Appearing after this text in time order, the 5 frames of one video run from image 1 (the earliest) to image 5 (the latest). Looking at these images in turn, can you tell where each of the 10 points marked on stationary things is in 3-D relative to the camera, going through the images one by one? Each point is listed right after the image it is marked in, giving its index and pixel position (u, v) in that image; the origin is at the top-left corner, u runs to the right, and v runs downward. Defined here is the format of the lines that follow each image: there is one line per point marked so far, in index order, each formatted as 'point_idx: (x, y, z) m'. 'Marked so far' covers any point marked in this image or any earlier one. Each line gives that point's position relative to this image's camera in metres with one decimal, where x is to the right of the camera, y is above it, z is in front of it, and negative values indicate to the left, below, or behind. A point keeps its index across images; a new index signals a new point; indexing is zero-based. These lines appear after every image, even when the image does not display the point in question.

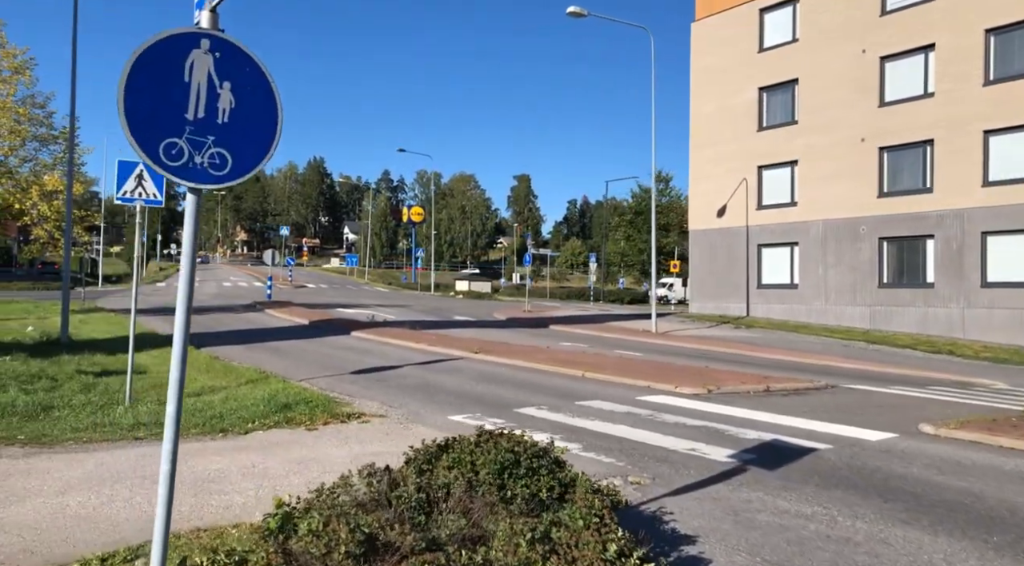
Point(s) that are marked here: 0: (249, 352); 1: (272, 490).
0: (-6.0, -1.5, +18.6) m
1: (-2.0, -1.7, +6.9) m
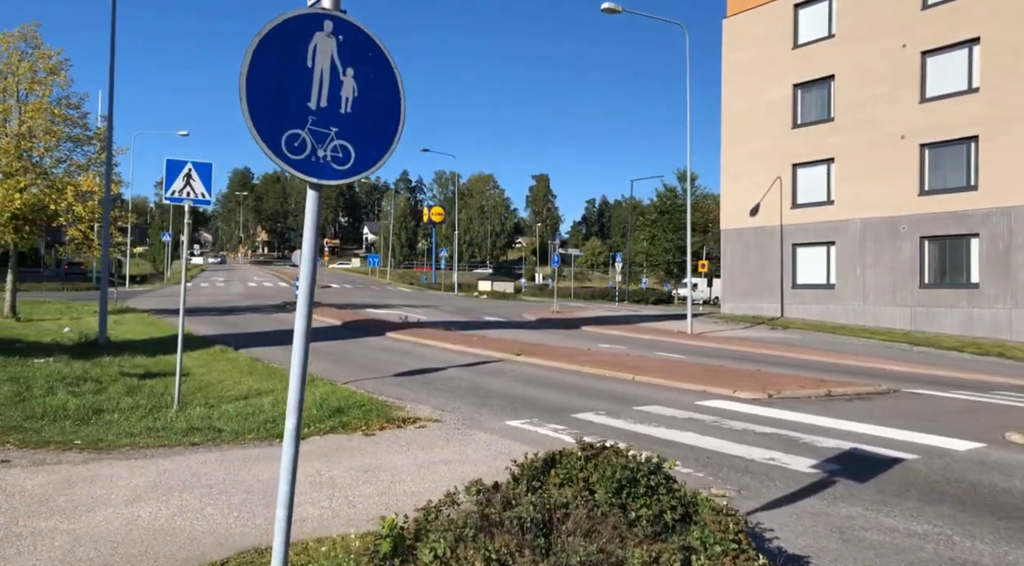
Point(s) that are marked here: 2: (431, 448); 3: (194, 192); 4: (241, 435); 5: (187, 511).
0: (-5.0, -1.6, +18.5) m
1: (-1.3, -1.8, +6.7) m
2: (-0.9, -1.8, +8.9) m
3: (-4.6, +1.3, +11.8) m
4: (-3.2, -1.8, +9.8) m
5: (-2.5, -1.8, +6.4) m
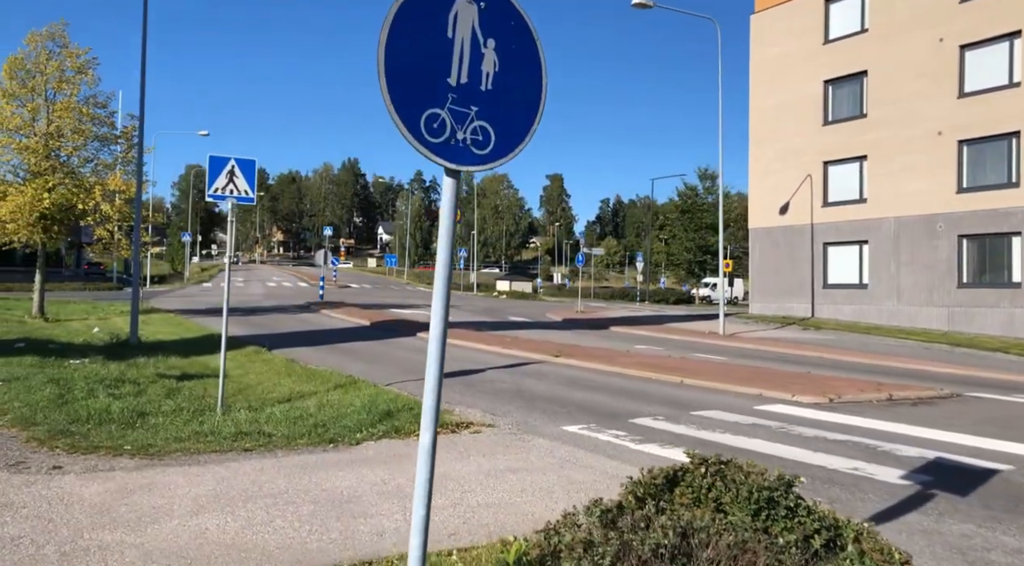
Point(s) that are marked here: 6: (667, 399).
0: (-4.2, -1.6, +18.2) m
1: (-0.7, -1.8, +6.3) m
2: (-0.2, -1.8, +8.6) m
3: (-3.9, +1.3, +11.5) m
4: (-2.5, -1.8, +9.5) m
5: (-1.9, -1.8, +6.1) m
6: (+2.2, -1.7, +11.8) m
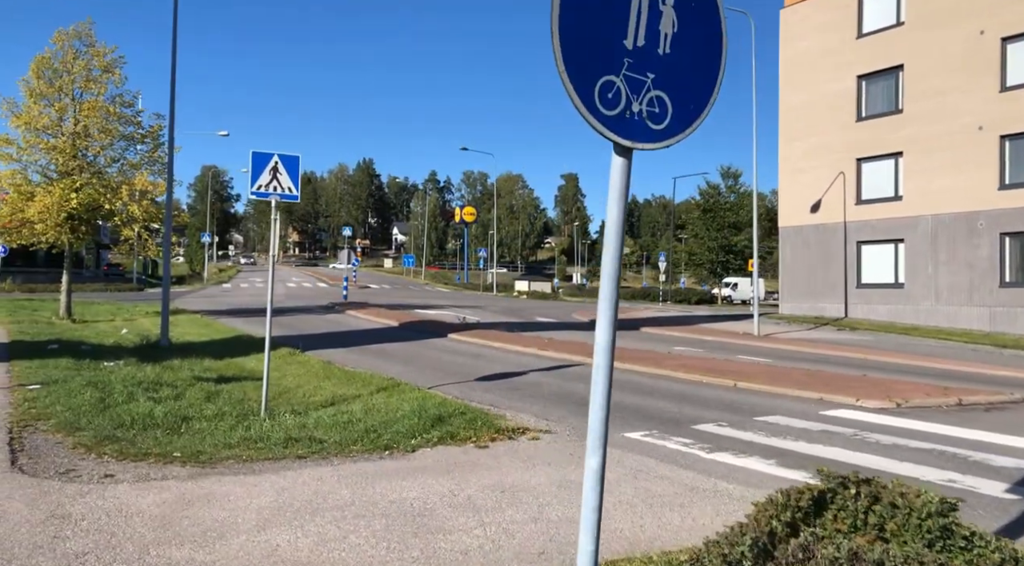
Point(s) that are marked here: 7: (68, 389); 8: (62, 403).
0: (-3.4, -1.6, +17.8) m
1: (-0.1, -1.8, +5.9) m
2: (+0.5, -1.8, +8.2) m
3: (-3.2, +1.3, +11.2) m
4: (-1.8, -1.8, +9.1) m
5: (-1.3, -1.8, +5.7) m
6: (+3.0, -1.7, +11.4) m
7: (-6.2, -1.5, +11.5) m
8: (-5.8, -1.5, +10.6) m
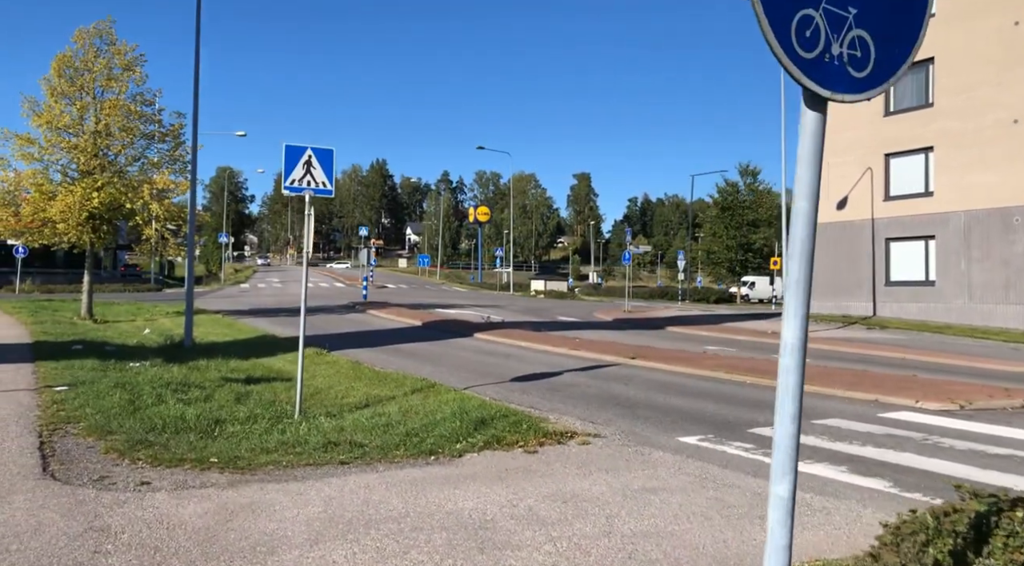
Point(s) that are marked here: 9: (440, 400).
0: (-2.7, -1.5, +17.5) m
1: (+0.4, -1.7, +5.5) m
2: (+1.0, -1.8, +7.7) m
3: (-2.6, +1.3, +10.8) m
4: (-1.3, -1.8, +8.7) m
5: (-0.8, -1.8, +5.3) m
6: (+3.5, -1.6, +10.9) m
7: (-5.7, -1.5, +11.2) m
8: (-5.2, -1.5, +10.2) m
9: (-1.0, -1.6, +11.3) m
